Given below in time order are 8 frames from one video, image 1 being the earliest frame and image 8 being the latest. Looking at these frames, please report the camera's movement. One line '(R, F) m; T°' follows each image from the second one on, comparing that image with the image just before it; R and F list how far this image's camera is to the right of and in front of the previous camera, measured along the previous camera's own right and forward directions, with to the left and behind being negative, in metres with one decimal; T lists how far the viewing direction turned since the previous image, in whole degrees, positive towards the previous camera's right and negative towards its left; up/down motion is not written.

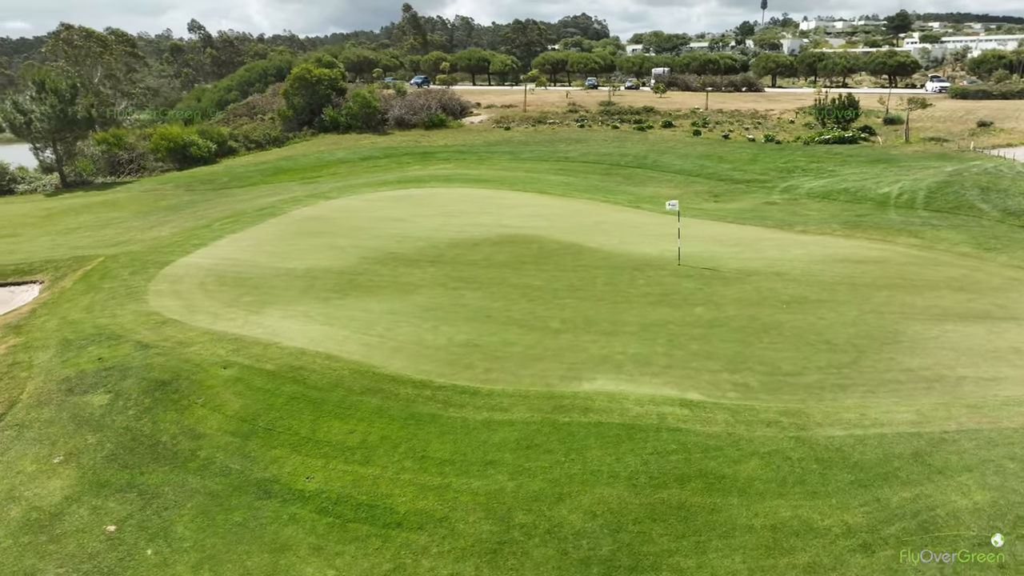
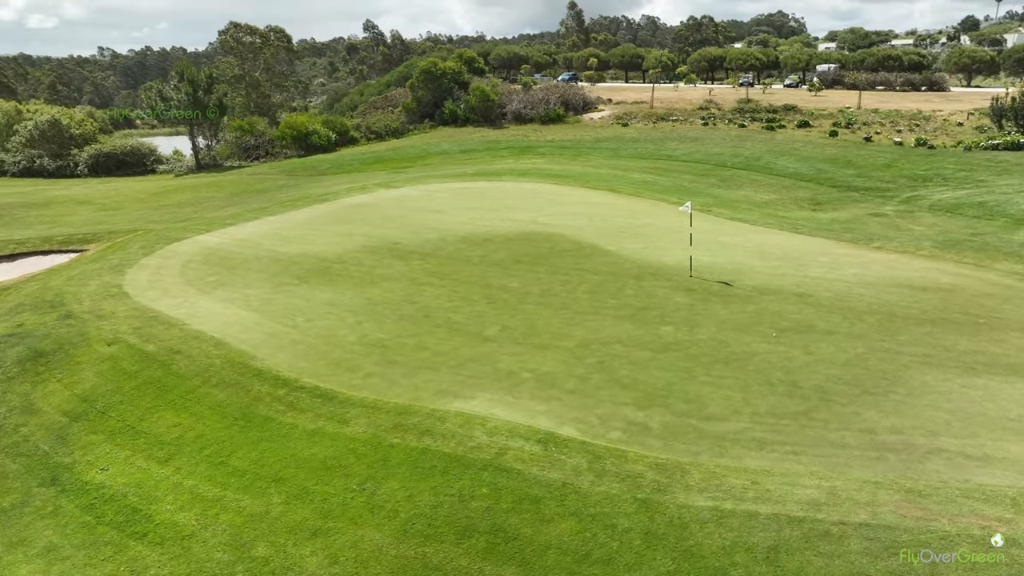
(+4.6, +2.3) m; -14°
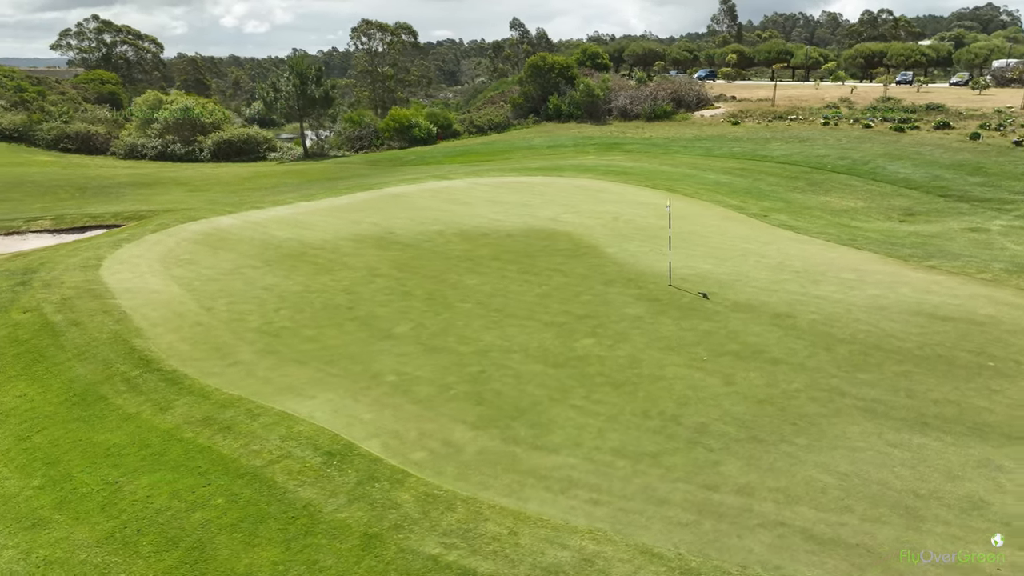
(+4.3, +1.7) m; -12°
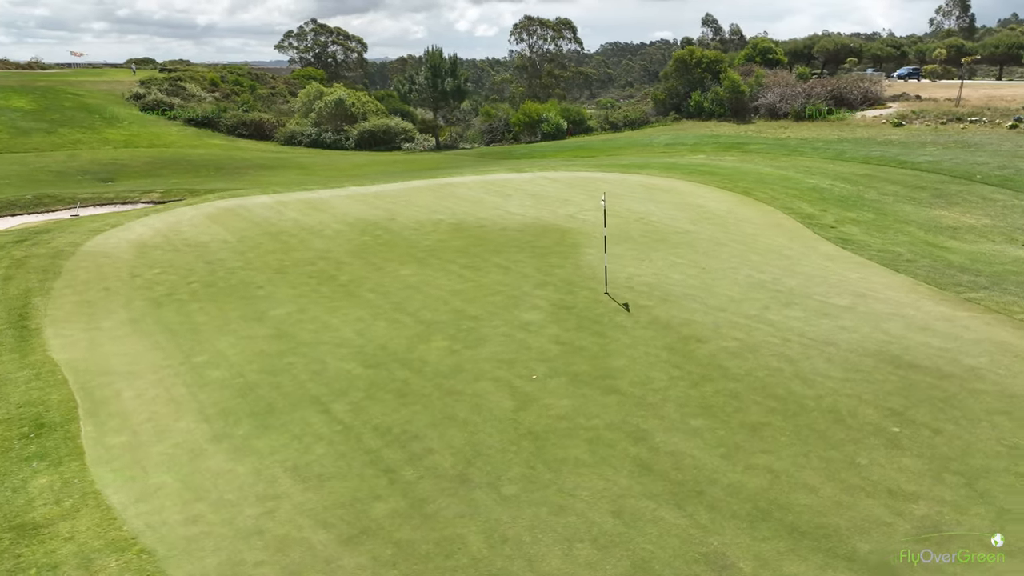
(+5.3, +2.1) m; -15°
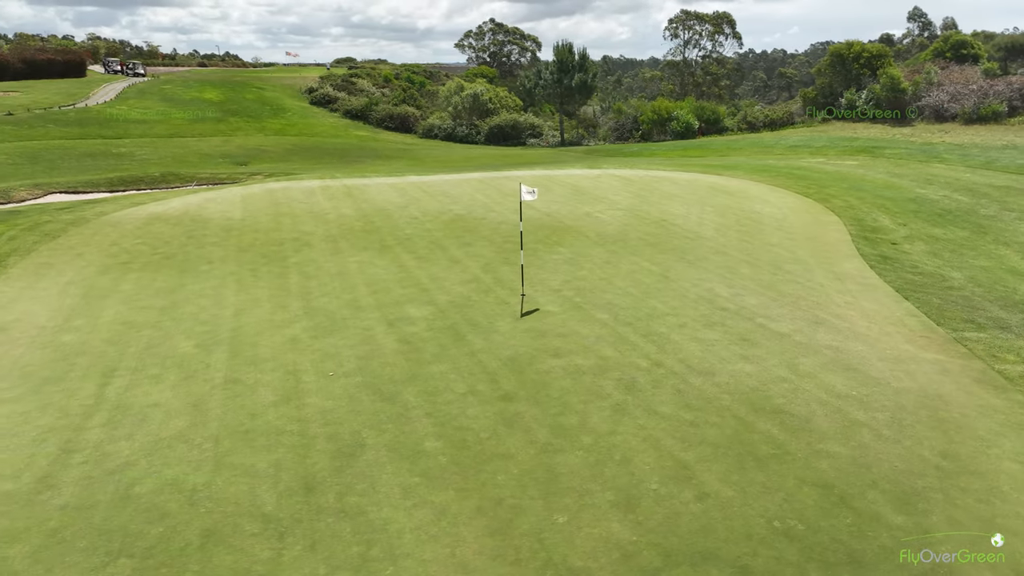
(+4.6, +1.6) m; -14°
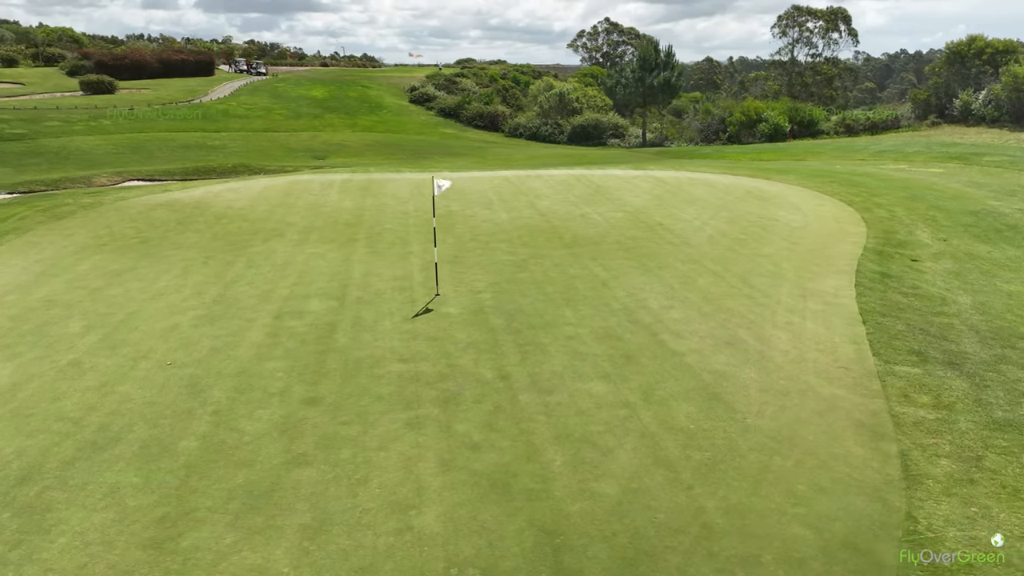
(+3.3, +1.0) m; -9°
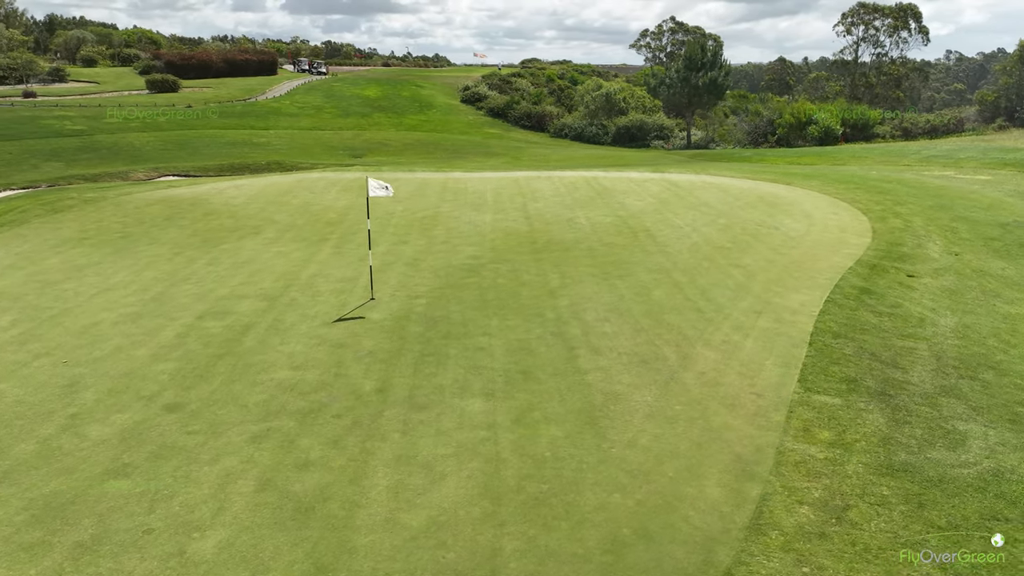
(+2.0, +0.6) m; -5°
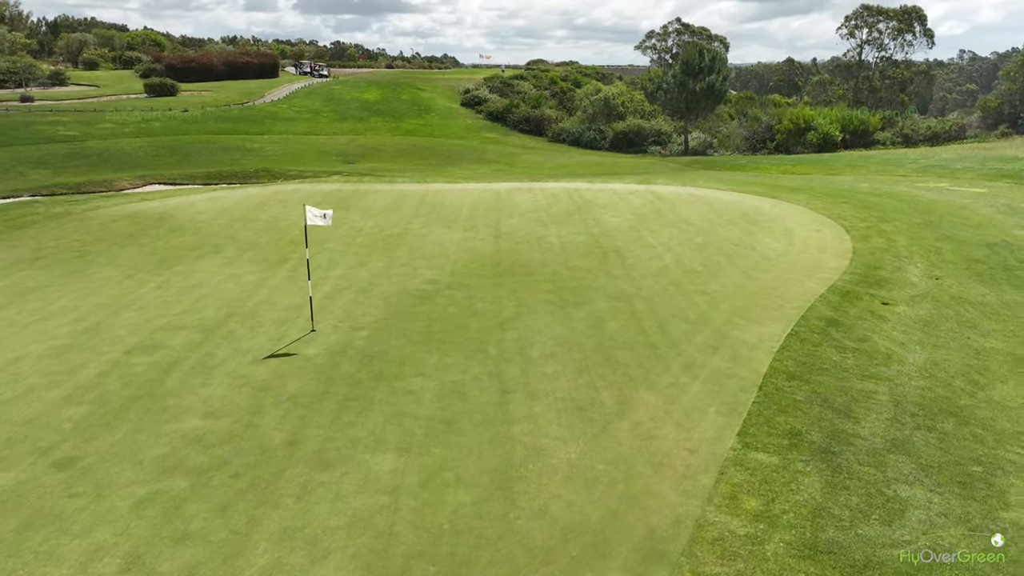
(+0.9, +0.5) m; -1°
